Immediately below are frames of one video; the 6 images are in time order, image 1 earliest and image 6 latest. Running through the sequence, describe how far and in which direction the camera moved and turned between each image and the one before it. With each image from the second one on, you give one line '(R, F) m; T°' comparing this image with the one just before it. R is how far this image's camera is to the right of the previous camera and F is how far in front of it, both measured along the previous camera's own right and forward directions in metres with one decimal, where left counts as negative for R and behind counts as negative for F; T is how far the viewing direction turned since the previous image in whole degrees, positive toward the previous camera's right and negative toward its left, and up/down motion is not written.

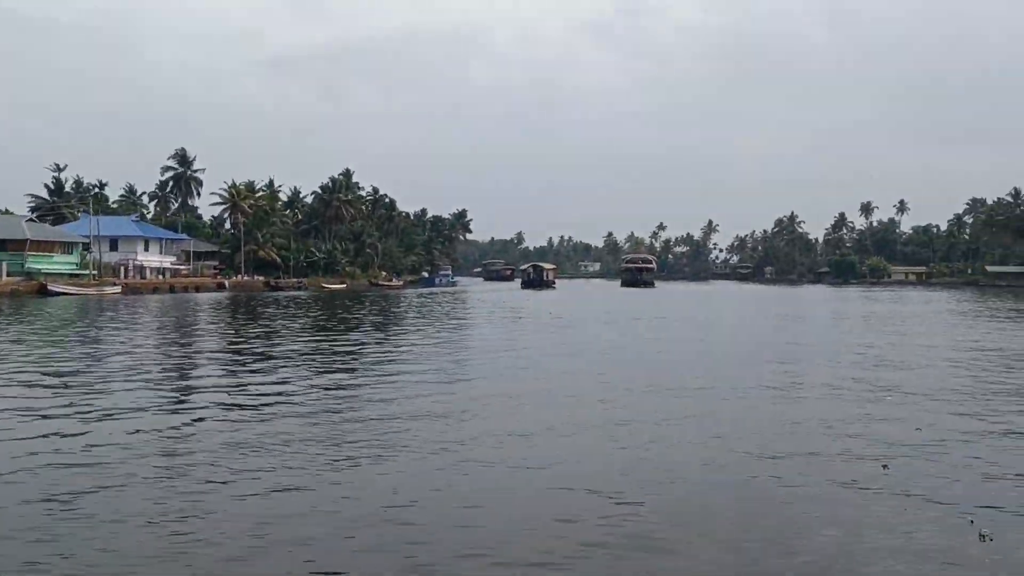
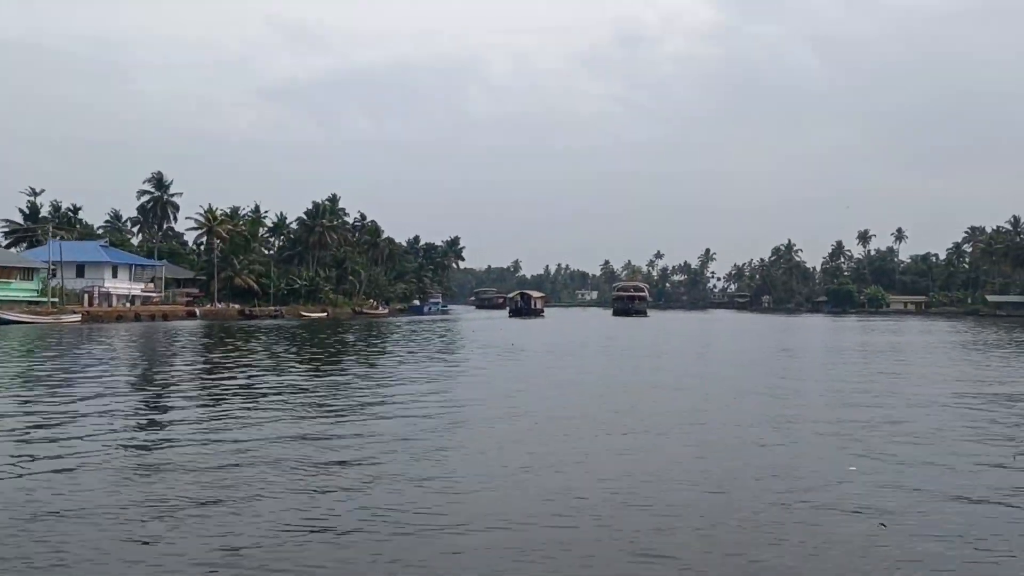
(+0.6, +1.4) m; 0°
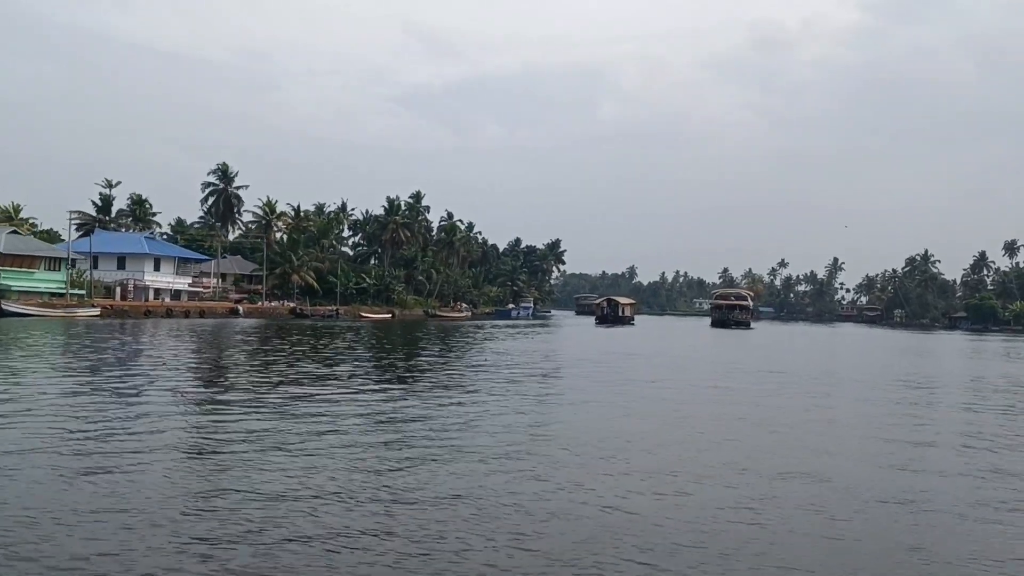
(+1.9, +4.2) m; -8°
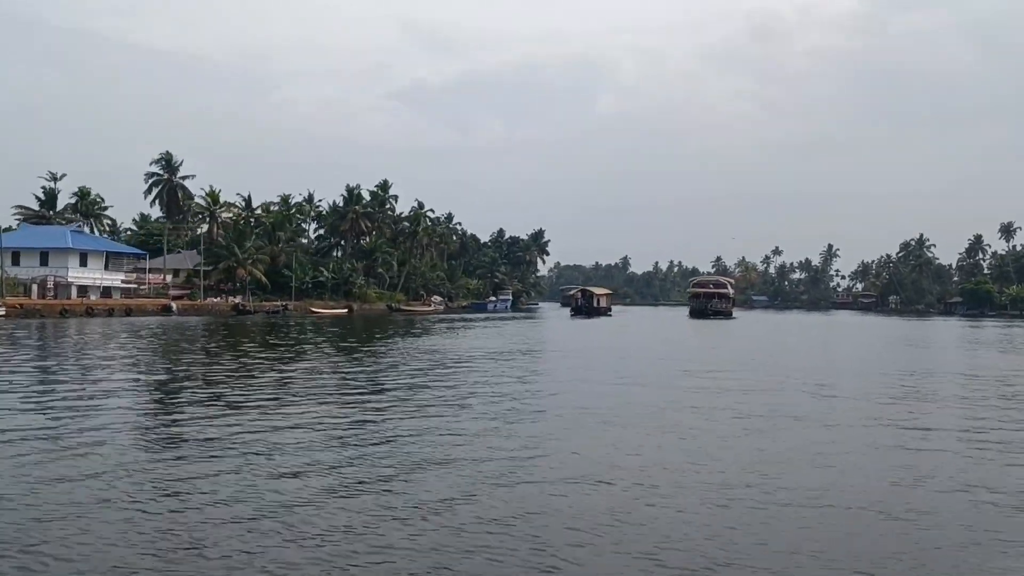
(+1.5, +2.4) m; 0°
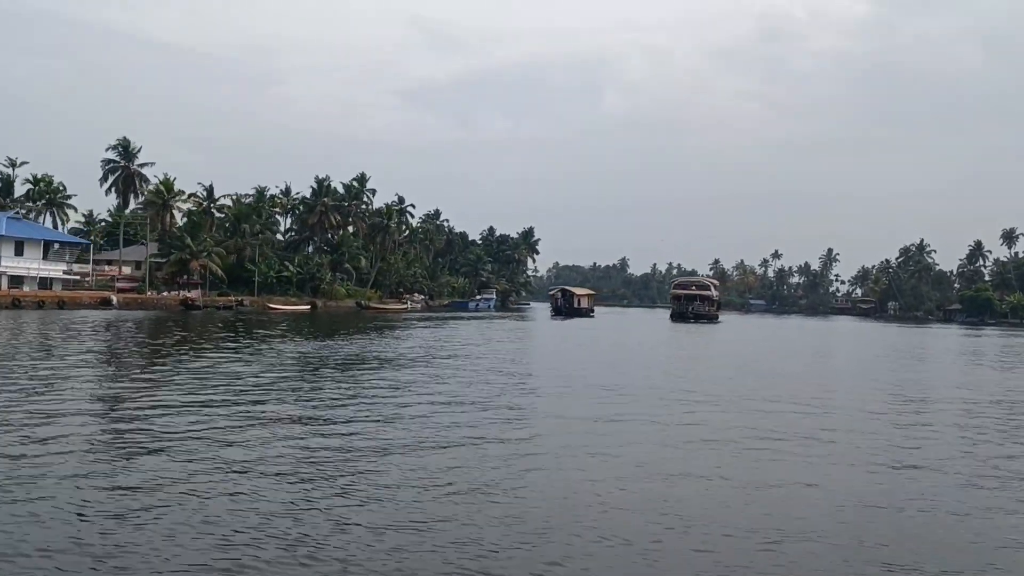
(+1.3, +1.9) m; 0°
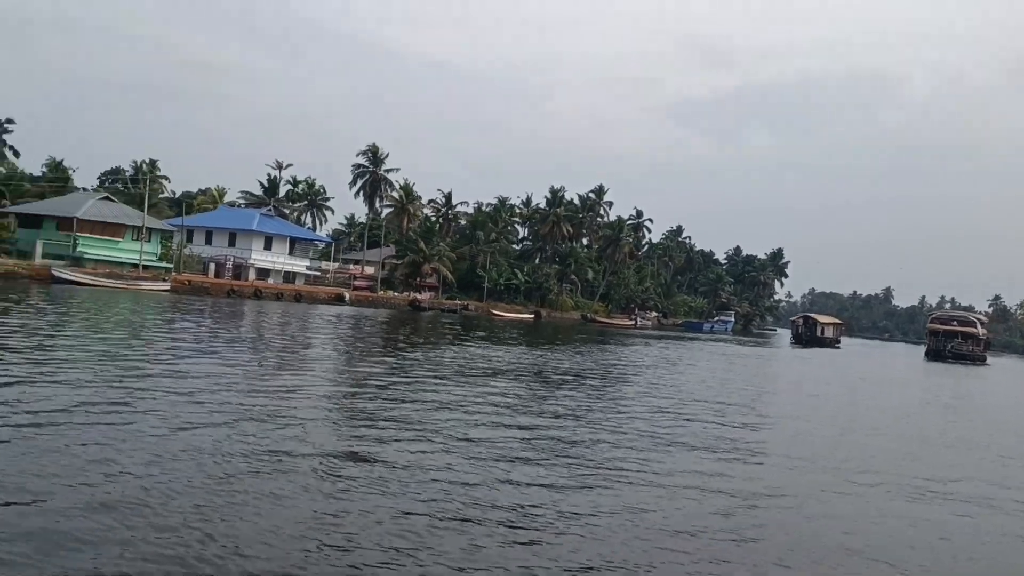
(+0.6, +1.5) m; -16°
